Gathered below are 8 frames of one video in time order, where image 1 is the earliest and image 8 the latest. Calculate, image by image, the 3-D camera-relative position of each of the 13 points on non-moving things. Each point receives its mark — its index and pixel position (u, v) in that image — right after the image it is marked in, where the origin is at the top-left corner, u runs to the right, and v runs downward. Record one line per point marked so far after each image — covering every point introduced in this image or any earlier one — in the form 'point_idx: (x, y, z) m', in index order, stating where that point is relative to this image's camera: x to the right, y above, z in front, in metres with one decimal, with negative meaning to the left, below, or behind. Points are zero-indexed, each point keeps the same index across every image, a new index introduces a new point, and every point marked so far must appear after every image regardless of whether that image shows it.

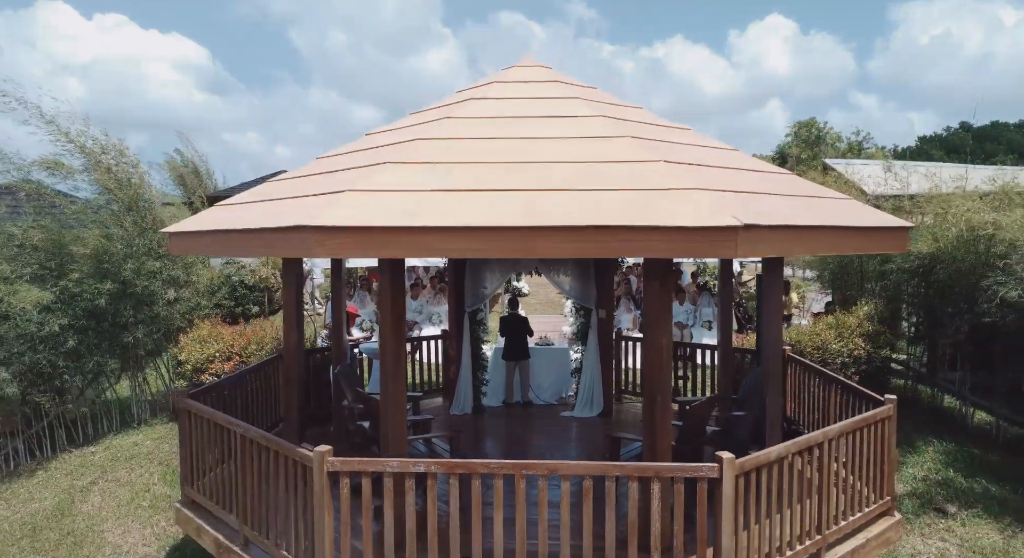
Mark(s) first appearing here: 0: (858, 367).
0: (+3.5, -0.9, +6.5) m
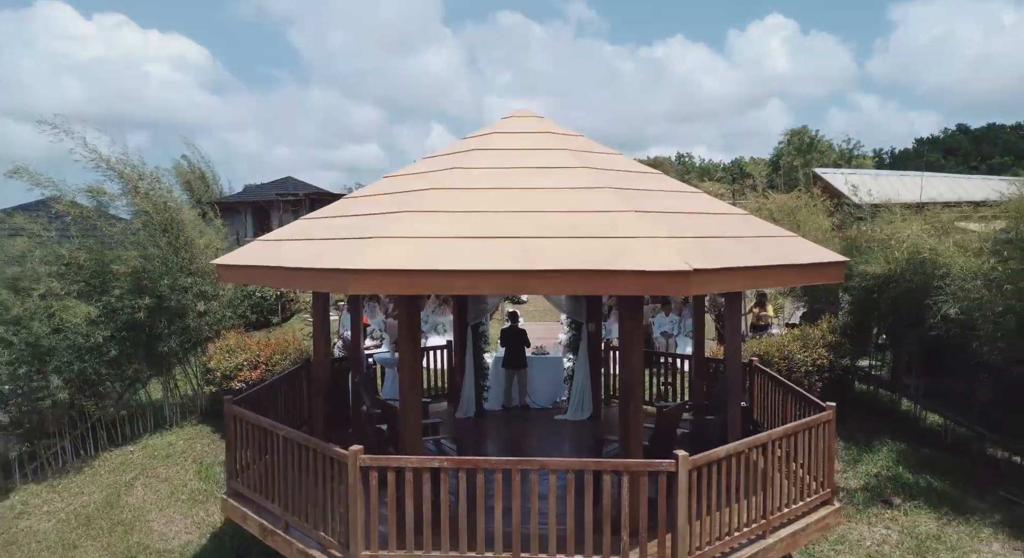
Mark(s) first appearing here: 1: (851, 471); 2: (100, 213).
0: (+3.5, -1.1, +7.2) m
1: (+3.6, -1.9, +6.6) m
2: (-5.0, +0.8, +7.9) m
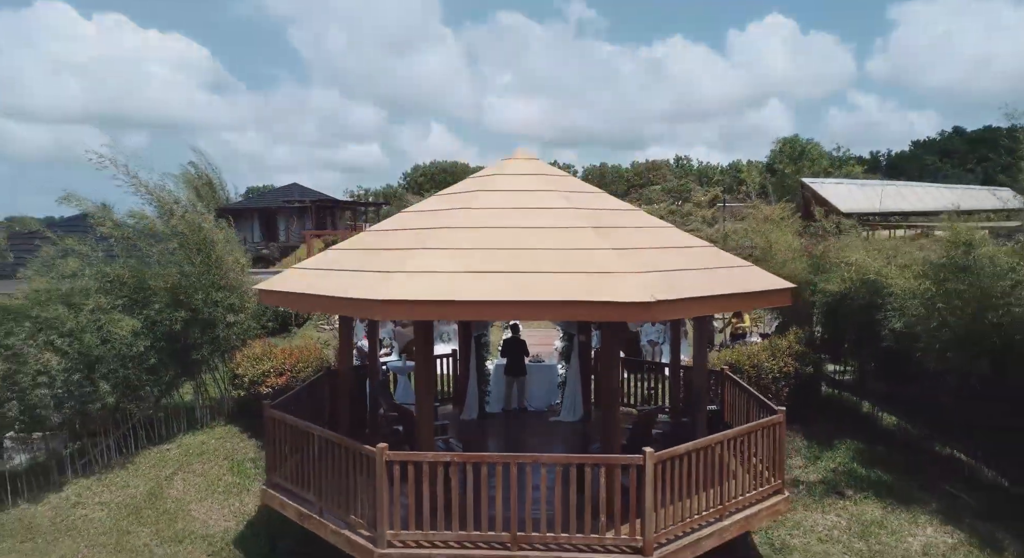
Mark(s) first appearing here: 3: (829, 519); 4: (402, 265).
0: (+3.5, -1.3, +8.1) m
1: (+3.6, -2.1, +7.5) m
2: (-5.0, +0.6, +8.7) m
3: (+3.3, -2.5, +6.6) m
4: (-0.9, +0.1, +5.3) m
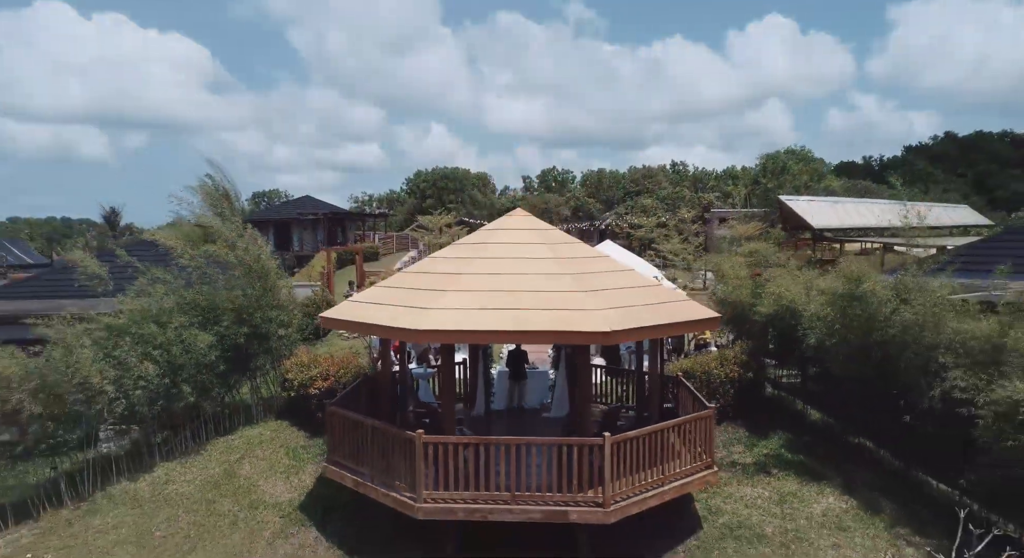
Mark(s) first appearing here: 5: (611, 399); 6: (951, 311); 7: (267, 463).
0: (+3.5, -1.7, +10.1) m
1: (+3.6, -2.5, +9.5) m
2: (-5.0, +0.2, +10.7) m
3: (+3.3, -2.8, +8.6) m
4: (-0.9, -0.3, +7.3) m
5: (+1.6, -1.9, +9.9) m
6: (+5.4, -0.4, +7.9) m
7: (-3.8, -2.8, +9.8) m
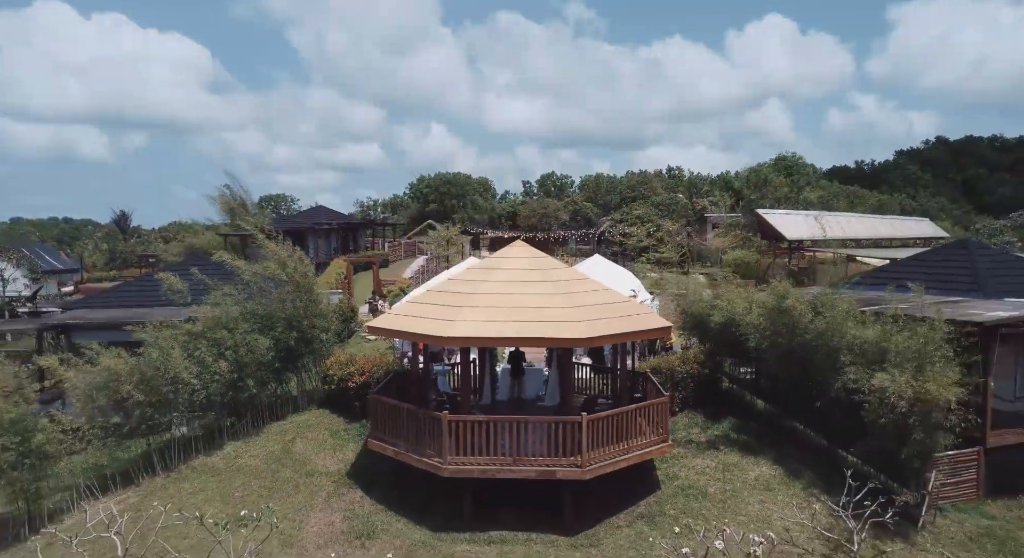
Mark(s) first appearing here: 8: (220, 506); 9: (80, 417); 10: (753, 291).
0: (+3.5, -1.9, +12.4) m
1: (+3.6, -2.8, +11.8) m
2: (-5.0, 0.0, +13.0) m
3: (+3.3, -3.1, +10.9) m
4: (-0.9, -0.6, +9.6) m
5: (+1.6, -2.1, +12.2) m
6: (+5.4, -0.6, +10.2) m
7: (-3.7, -3.1, +12.1) m
8: (-4.7, -3.6, +10.3) m
9: (-7.3, -2.3, +10.8) m
10: (+4.8, -0.2, +12.7) m
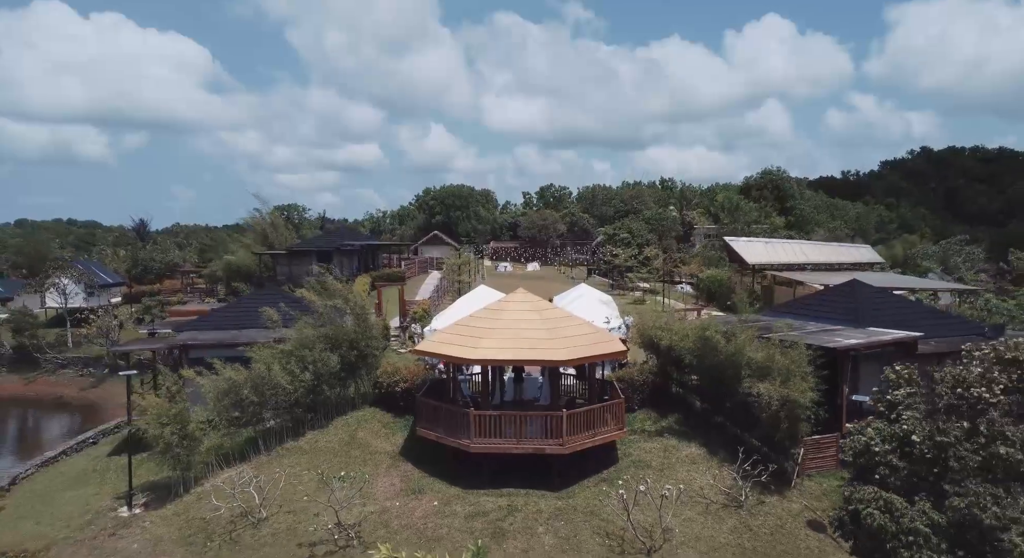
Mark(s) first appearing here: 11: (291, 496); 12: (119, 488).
0: (+3.6, -2.8, +16.9) m
1: (+3.7, -3.6, +16.3) m
2: (-4.9, -0.9, +17.6) m
3: (+3.4, -4.0, +15.5) m
4: (-0.8, -1.4, +14.1) m
5: (+1.7, -3.0, +16.8) m
6: (+5.5, -1.5, +14.7) m
7: (-3.6, -4.0, +16.7) m
8: (-4.6, -4.5, +14.8) m
9: (-7.2, -3.2, +15.4) m
10: (+4.9, -1.1, +17.2) m
11: (-4.8, -4.8, +14.0) m
12: (-9.5, -5.0, +15.5) m
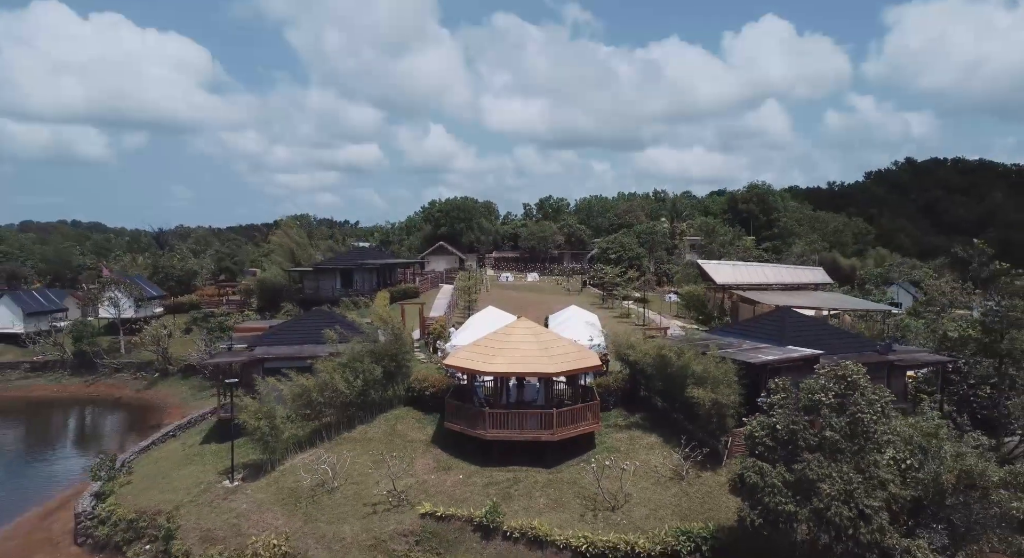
0: (+3.7, -3.8, +21.9) m
1: (+3.8, -4.6, +21.3) m
2: (-4.7, -1.9, +22.6) m
3: (+3.5, -5.0, +20.4) m
4: (-0.6, -2.4, +19.1) m
5: (+1.8, -4.0, +21.8) m
6: (+5.7, -2.5, +19.7) m
7: (-3.5, -4.9, +21.7) m
8: (-4.5, -5.5, +19.8) m
9: (-7.0, -4.2, +20.3) m
10: (+5.0, -2.1, +22.2) m
11: (-4.7, -5.7, +19.0) m
12: (-9.4, -6.0, +20.5) m
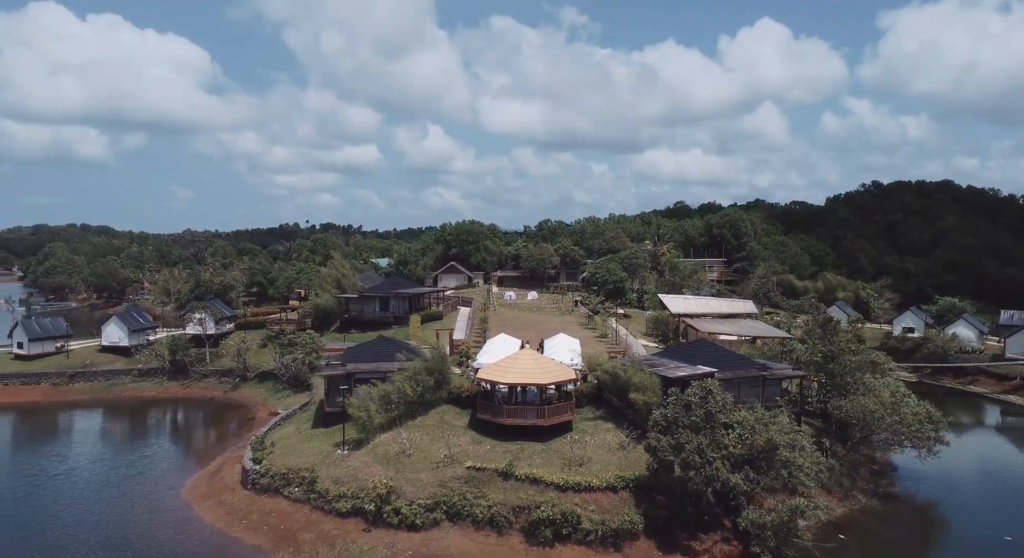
0: (+4.1, -6.0, +33.4) m
1: (+4.2, -6.8, +32.8) m
2: (-4.4, -4.0, +34.0) m
3: (+3.9, -7.2, +31.9) m
4: (-0.3, -4.6, +30.6) m
5: (+2.2, -6.2, +33.2) m
6: (+6.0, -4.7, +31.2) m
7: (-3.2, -7.1, +33.1) m
8: (-4.1, -7.6, +31.2) m
9: (-6.7, -6.3, +31.8) m
10: (+5.4, -4.2, +33.6) m
11: (-4.4, -7.9, +30.4) m
12: (-9.0, -8.1, +31.9) m
